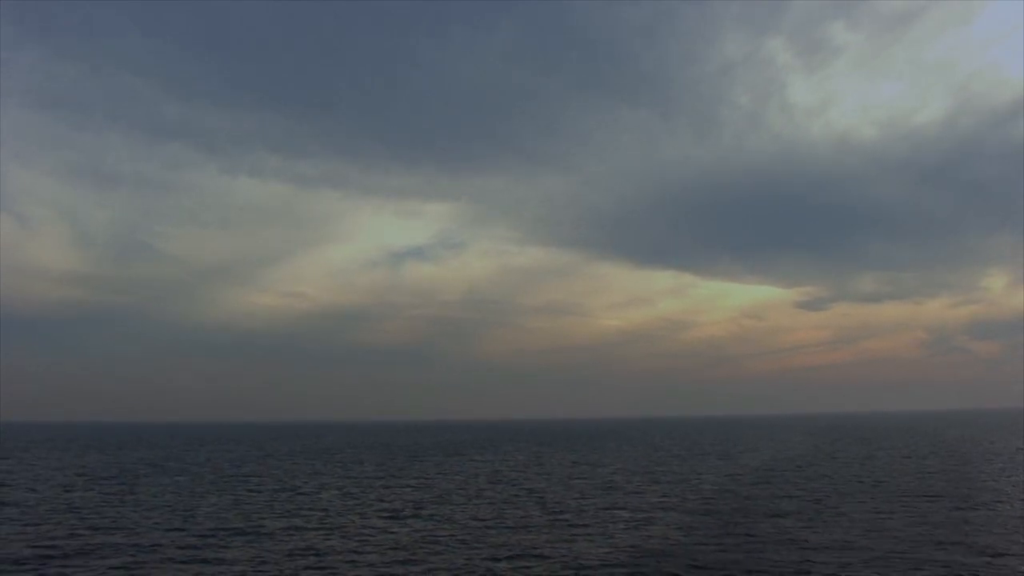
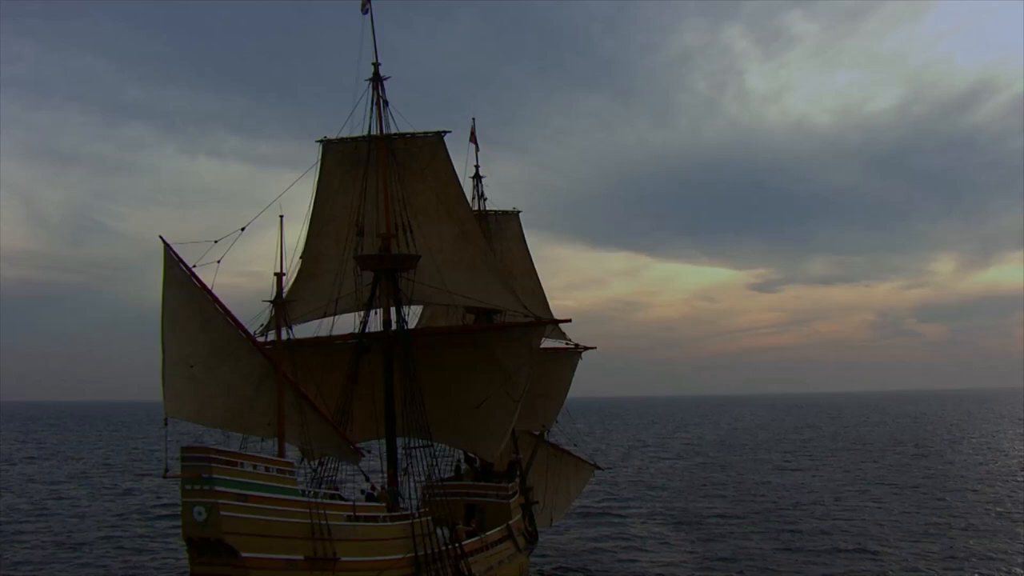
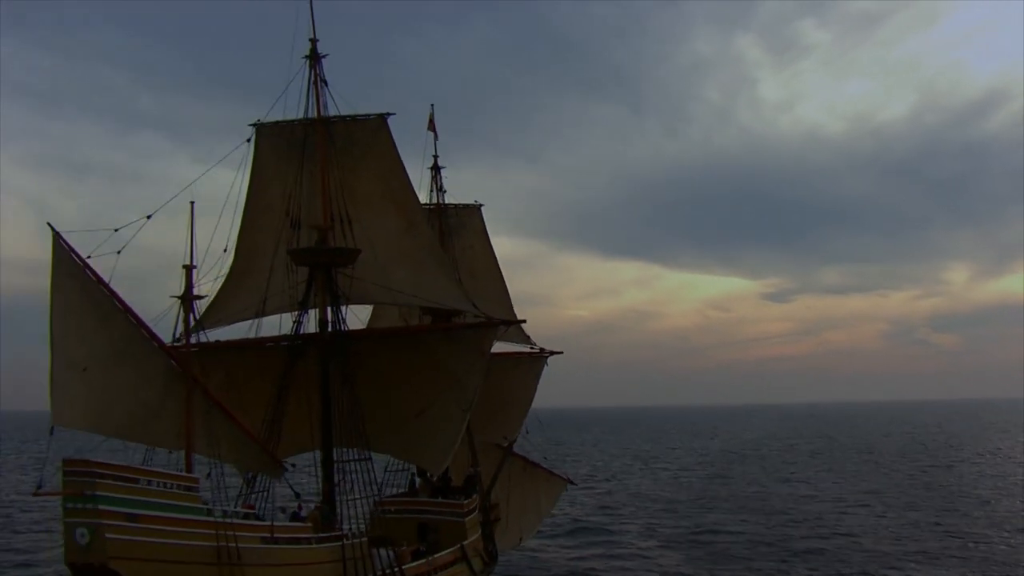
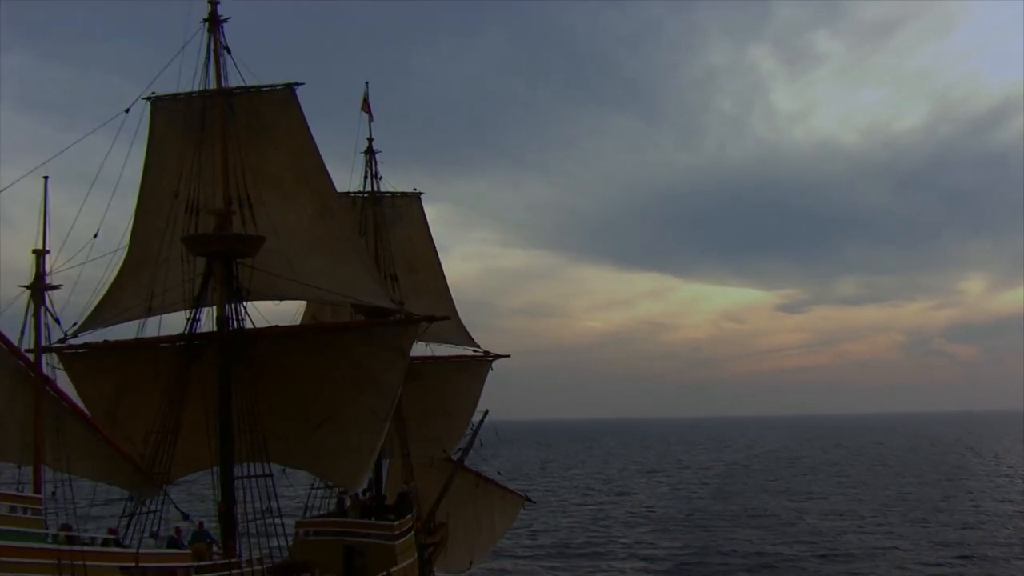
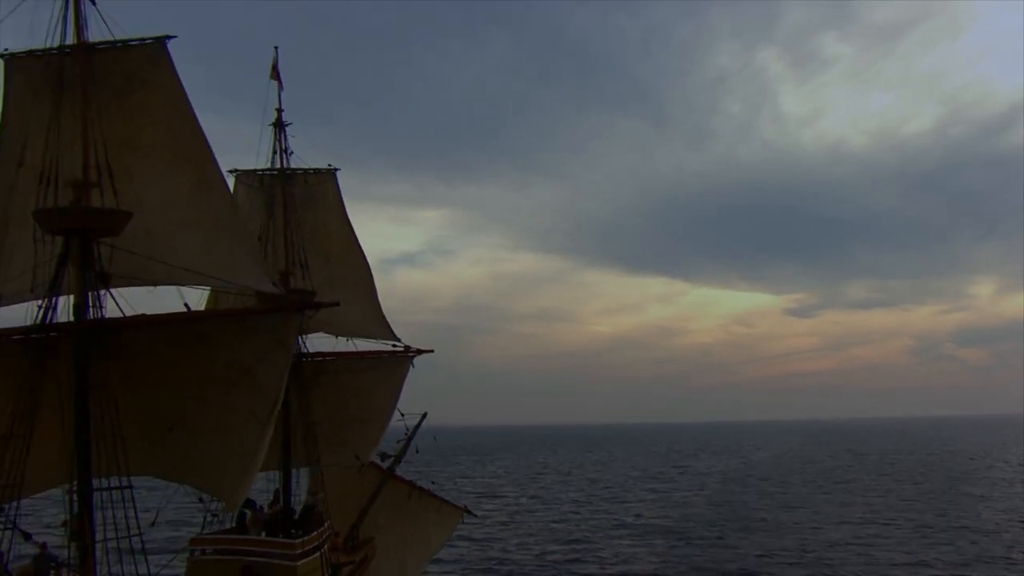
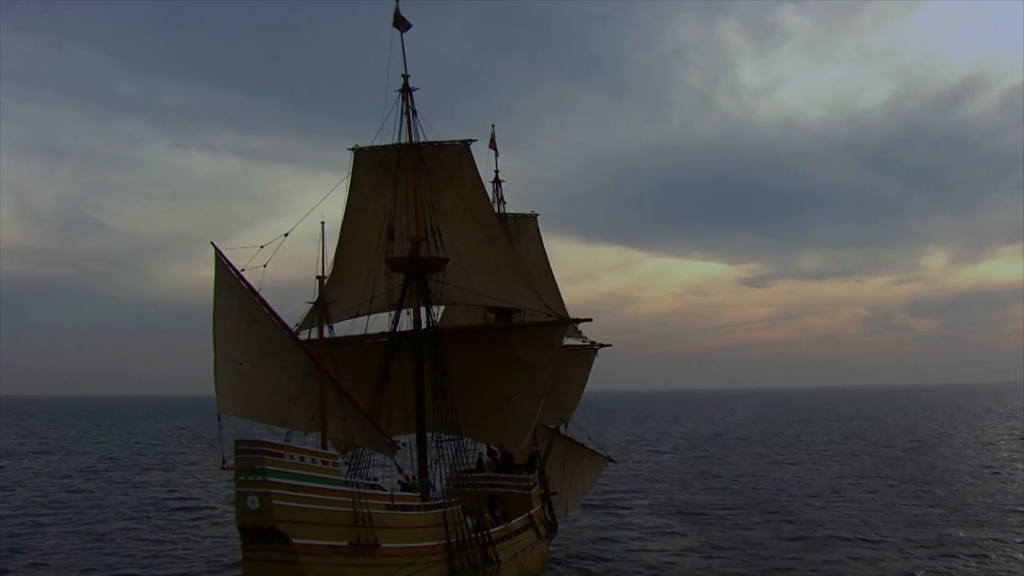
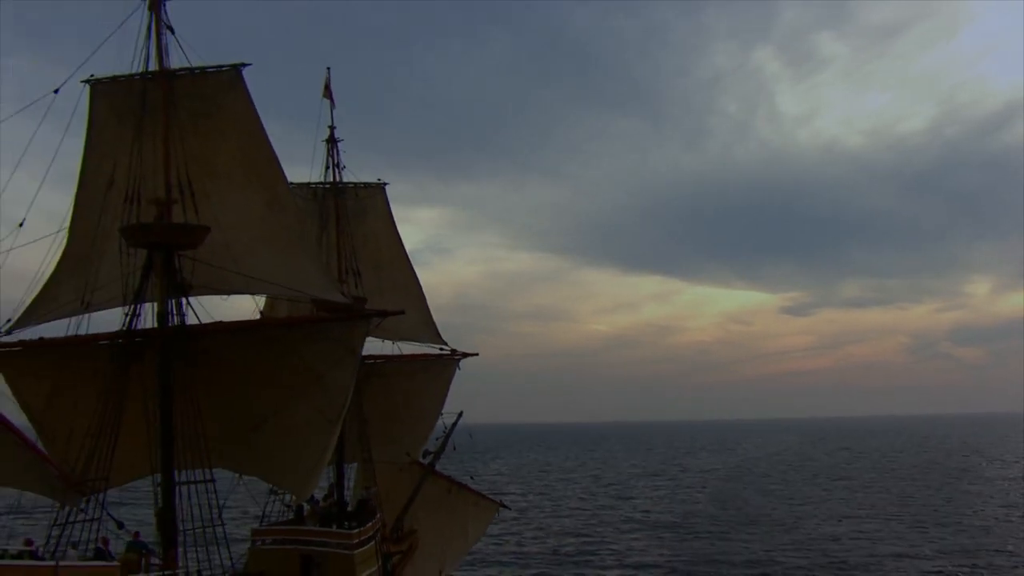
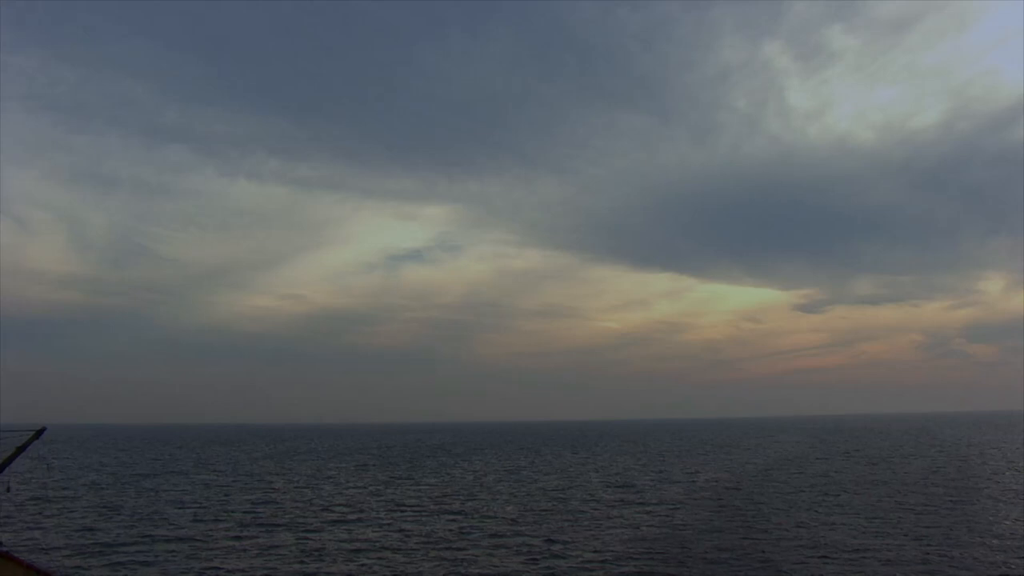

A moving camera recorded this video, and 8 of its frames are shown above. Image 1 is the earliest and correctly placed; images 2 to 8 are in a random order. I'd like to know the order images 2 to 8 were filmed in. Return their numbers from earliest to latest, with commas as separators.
8, 5, 7, 4, 3, 2, 6
